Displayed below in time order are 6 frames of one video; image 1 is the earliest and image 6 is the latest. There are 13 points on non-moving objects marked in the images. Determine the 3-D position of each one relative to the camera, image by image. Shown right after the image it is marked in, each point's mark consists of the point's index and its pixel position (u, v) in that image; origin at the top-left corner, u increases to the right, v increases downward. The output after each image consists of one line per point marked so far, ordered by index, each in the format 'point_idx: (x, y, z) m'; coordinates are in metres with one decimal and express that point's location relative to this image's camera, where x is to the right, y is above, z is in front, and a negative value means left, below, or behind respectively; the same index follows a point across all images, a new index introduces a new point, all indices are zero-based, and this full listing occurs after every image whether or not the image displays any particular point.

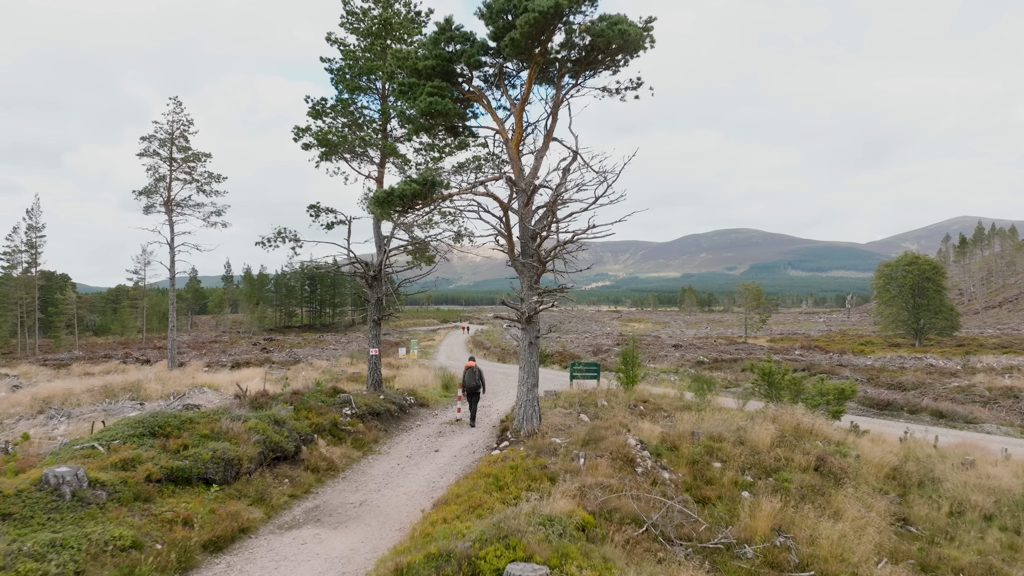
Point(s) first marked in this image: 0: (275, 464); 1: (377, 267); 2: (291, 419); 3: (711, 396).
0: (-4.6, -3.4, +8.7) m
1: (-4.4, +0.7, +14.6) m
2: (-4.8, -2.9, +9.9) m
3: (+6.9, -3.7, +15.7) m
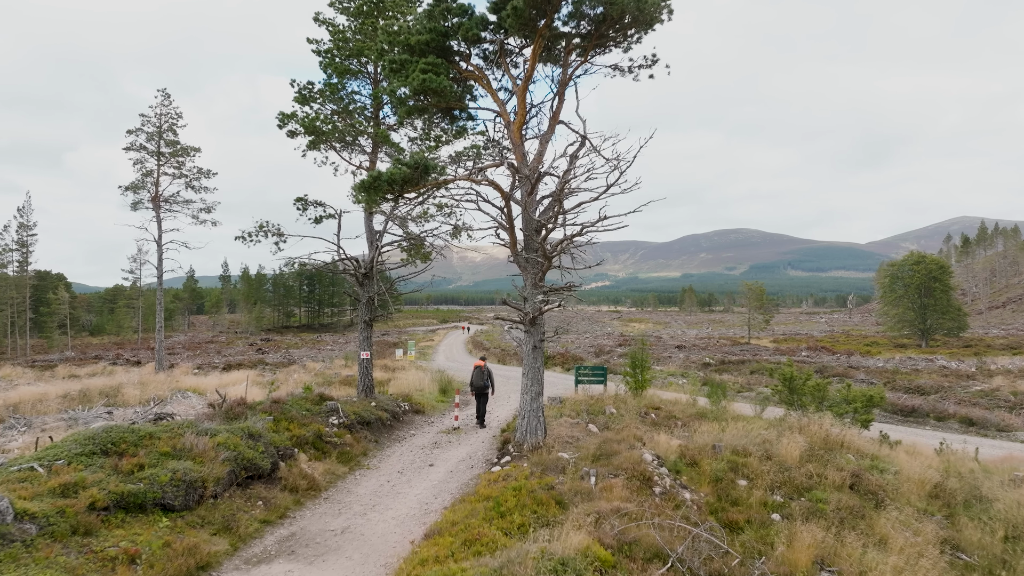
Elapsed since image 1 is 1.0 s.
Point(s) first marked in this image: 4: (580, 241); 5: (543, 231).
0: (-4.5, -3.3, +7.7) m
1: (-4.3, +0.7, +13.6) m
2: (-4.8, -2.8, +8.9) m
3: (+7.0, -3.7, +14.7) m
4: (+1.3, +0.9, +8.6) m
5: (+0.5, +1.1, +8.7) m
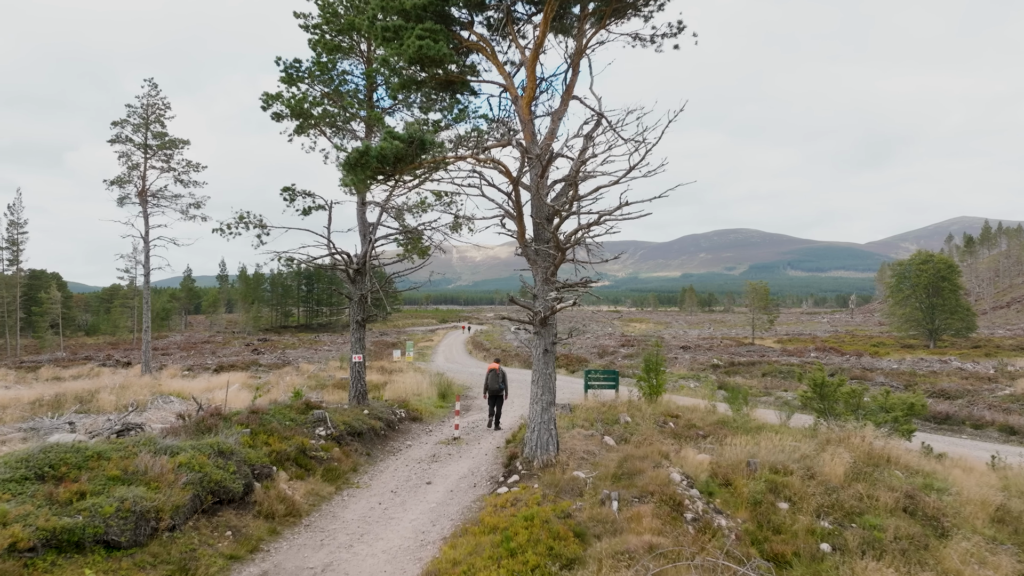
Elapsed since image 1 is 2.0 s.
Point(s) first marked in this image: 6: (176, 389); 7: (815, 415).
0: (-4.4, -3.3, +6.6) m
1: (-4.2, +0.8, +12.5) m
2: (-4.6, -2.7, +7.8) m
3: (+7.1, -3.6, +13.6) m
4: (+1.4, +1.0, +7.5) m
5: (+0.7, +1.2, +7.6) m
6: (-13.7, -4.1, +18.5) m
7: (+8.2, -3.4, +12.2) m
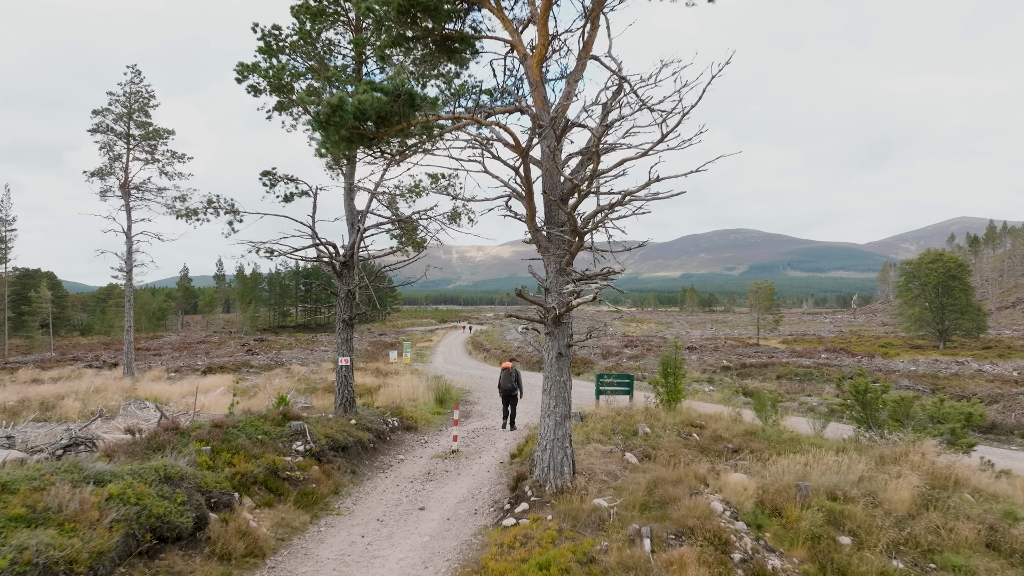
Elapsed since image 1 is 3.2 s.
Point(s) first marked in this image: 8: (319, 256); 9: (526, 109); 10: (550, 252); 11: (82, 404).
0: (-4.2, -3.1, +5.4) m
1: (-4.1, +0.9, +11.2) m
2: (-4.5, -2.6, +6.5) m
3: (+7.2, -3.5, +12.4) m
4: (+1.6, +1.1, +6.2) m
5: (+0.8, +1.3, +6.3) m
6: (-13.6, -4.0, +17.2) m
7: (+8.3, -3.3, +10.9) m
8: (-4.7, +0.8, +10.9) m
9: (+0.3, +2.8, +7.1) m
10: (+0.6, +0.6, +7.2) m
11: (-13.4, -3.6, +14.1) m
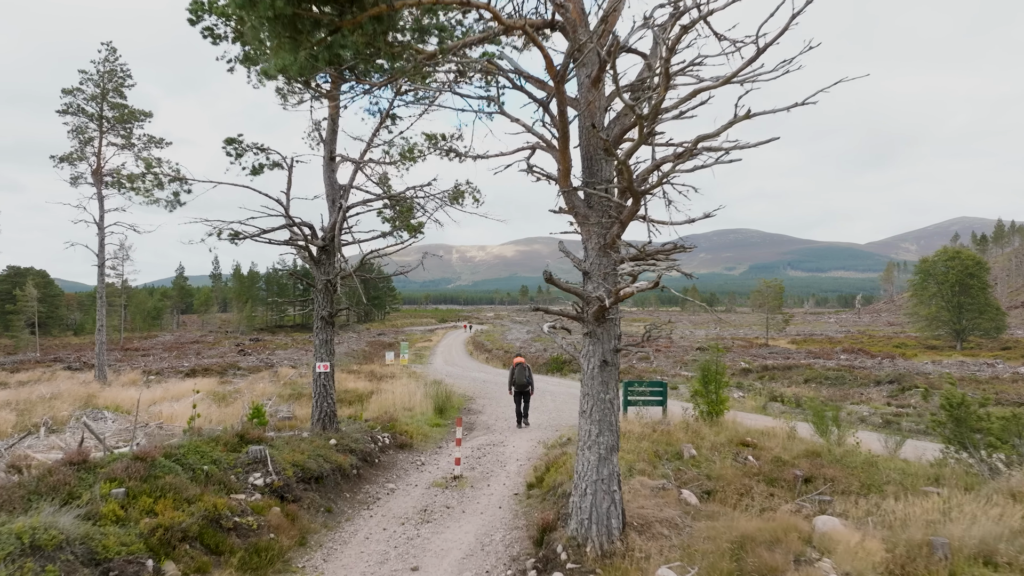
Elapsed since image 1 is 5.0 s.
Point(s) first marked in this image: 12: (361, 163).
0: (-4.0, -3.0, +3.4) m
1: (-3.8, +1.1, +9.3) m
2: (-4.2, -2.4, +4.6) m
3: (+7.5, -3.3, +10.4) m
4: (+1.9, +1.3, +4.3) m
5: (+1.1, +1.5, +4.4) m
6: (-13.3, -3.8, +15.2) m
7: (+8.6, -3.1, +9.0) m
8: (-4.4, +1.0, +9.0) m
9: (+0.6, +3.0, +5.1) m
10: (+0.9, +0.8, +5.2) m
11: (-13.1, -3.4, +12.2) m
12: (-3.1, +2.6, +9.3) m
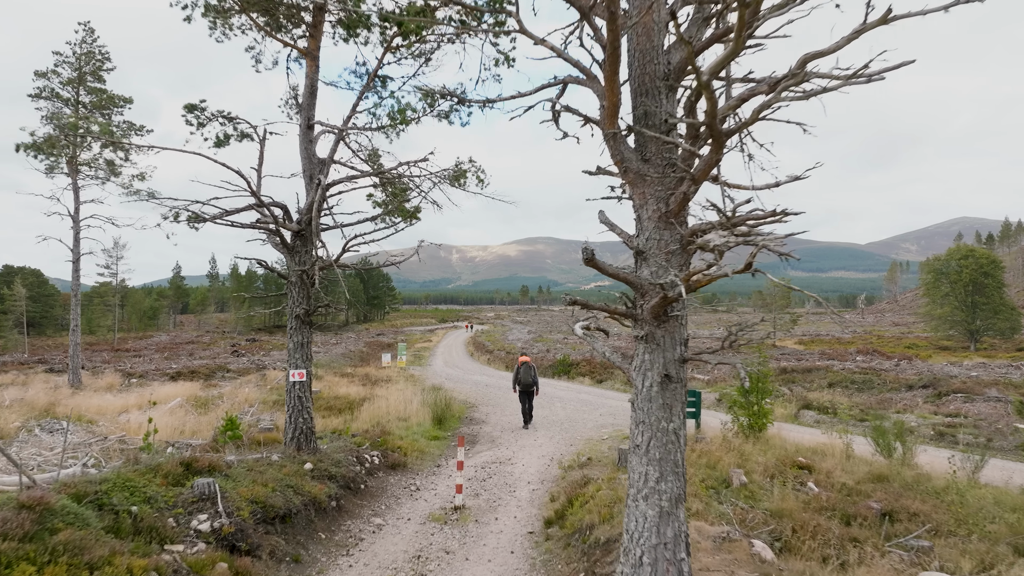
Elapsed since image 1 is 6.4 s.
0: (-3.8, -2.8, +2.0) m
1: (-3.6, +1.2, +7.8) m
2: (-4.0, -2.3, +3.1) m
3: (+7.7, -3.2, +9.0) m
4: (+2.1, +1.4, +2.8) m
5: (+1.3, +1.6, +2.9) m
6: (-13.1, -3.7, +13.8) m
7: (+8.8, -3.0, +7.5) m
8: (-4.2, +1.1, +7.5) m
9: (+0.7, +3.1, +3.7) m
10: (+1.1, +0.9, +3.8) m
11: (-12.9, -3.3, +10.7) m
12: (-2.9, +2.7, +7.8) m
